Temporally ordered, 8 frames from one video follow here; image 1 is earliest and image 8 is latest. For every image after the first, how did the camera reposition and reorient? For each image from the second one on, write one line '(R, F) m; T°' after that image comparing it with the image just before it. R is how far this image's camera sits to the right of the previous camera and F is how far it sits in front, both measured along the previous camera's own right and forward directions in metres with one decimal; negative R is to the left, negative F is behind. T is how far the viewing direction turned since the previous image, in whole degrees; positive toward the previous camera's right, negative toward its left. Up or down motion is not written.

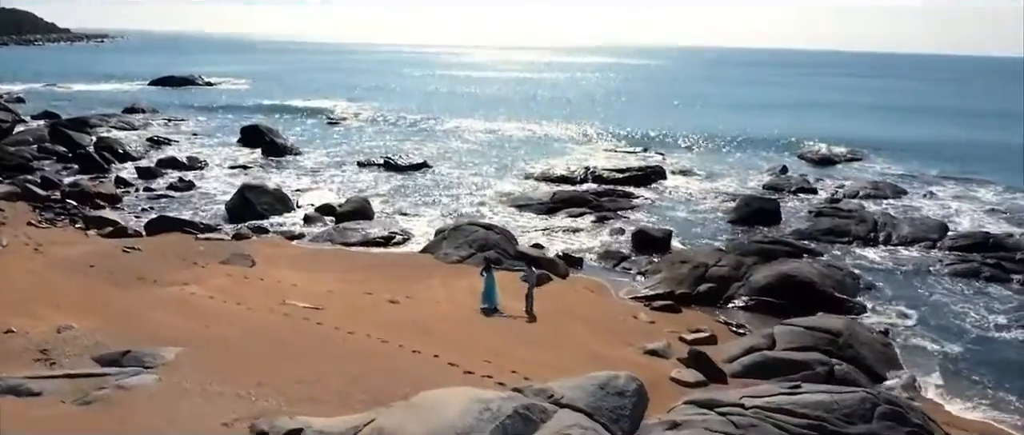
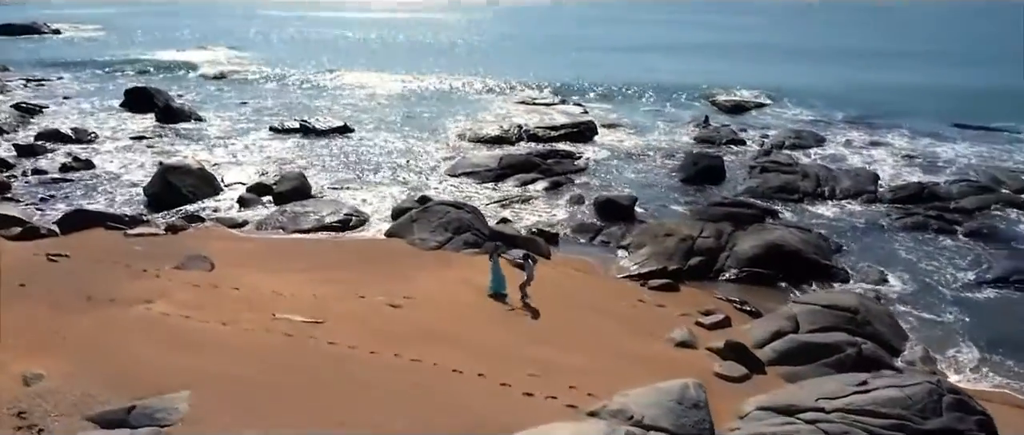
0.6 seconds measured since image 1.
(-2.3, +1.2) m; +10°
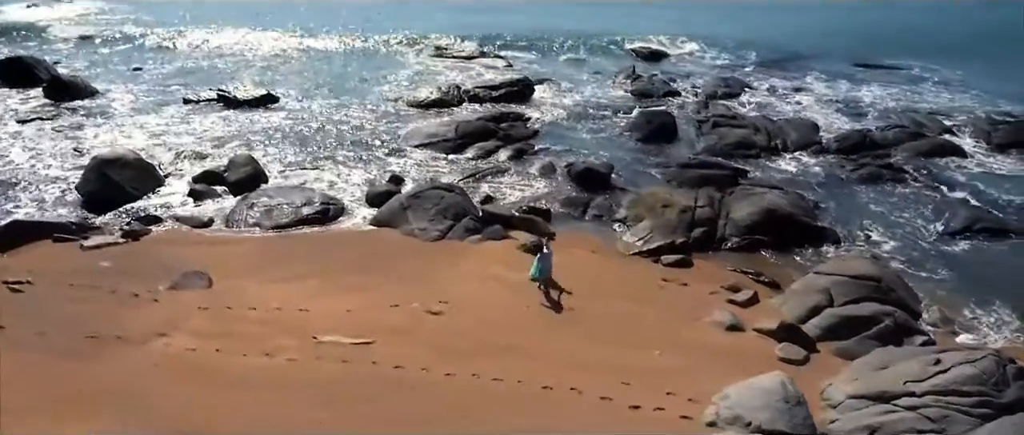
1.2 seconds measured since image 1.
(-2.8, +0.9) m; +10°
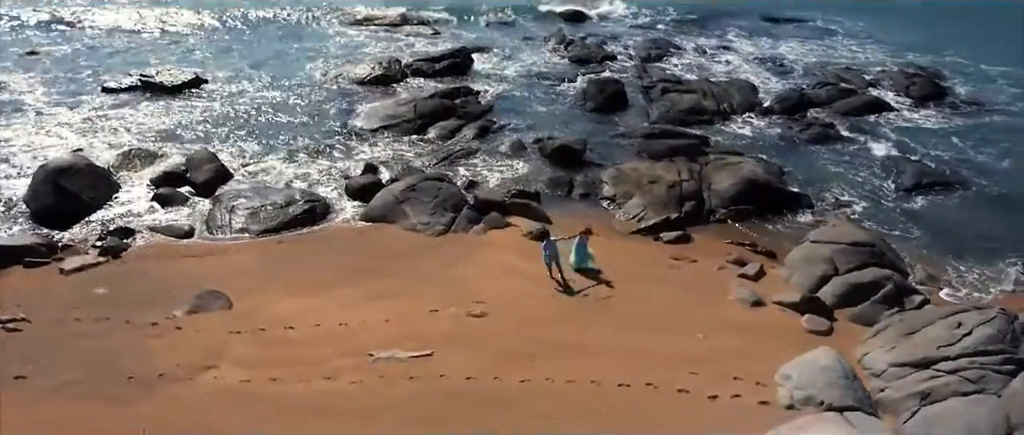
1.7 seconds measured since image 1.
(-2.4, +0.2) m; +8°
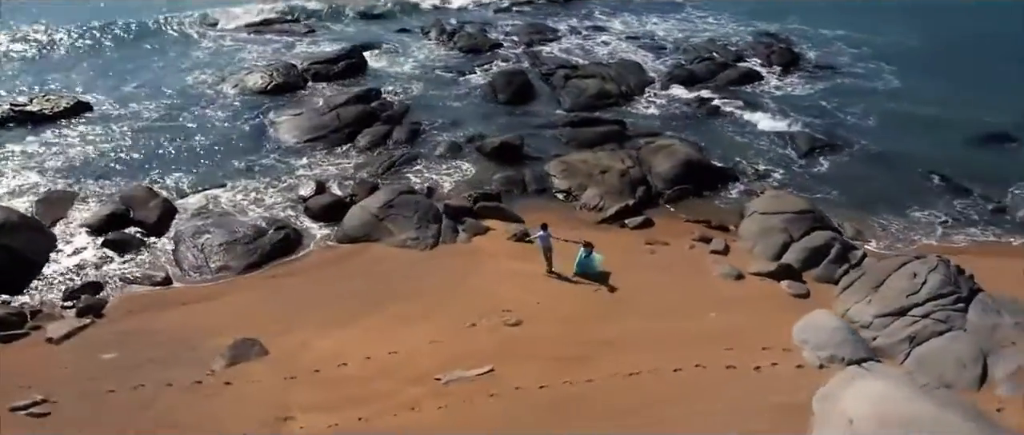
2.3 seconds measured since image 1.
(-3.2, -0.3) m; +13°
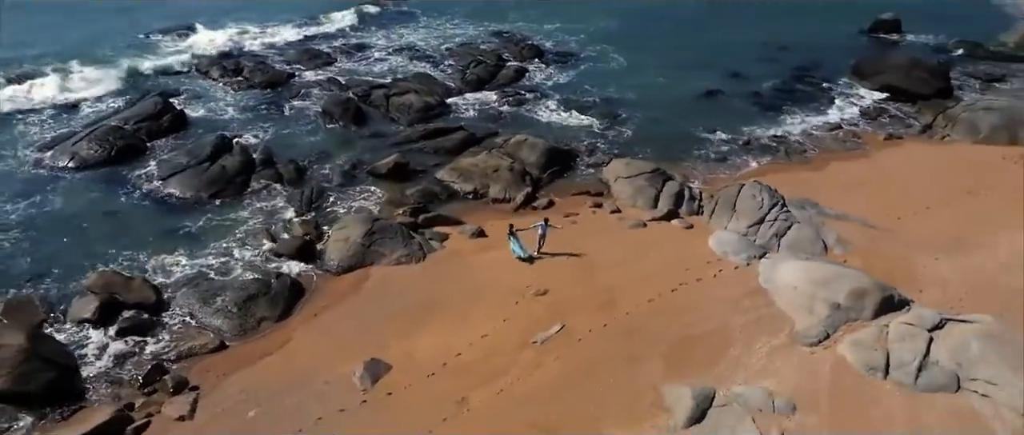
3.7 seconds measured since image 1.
(-7.5, -2.3) m; +25°
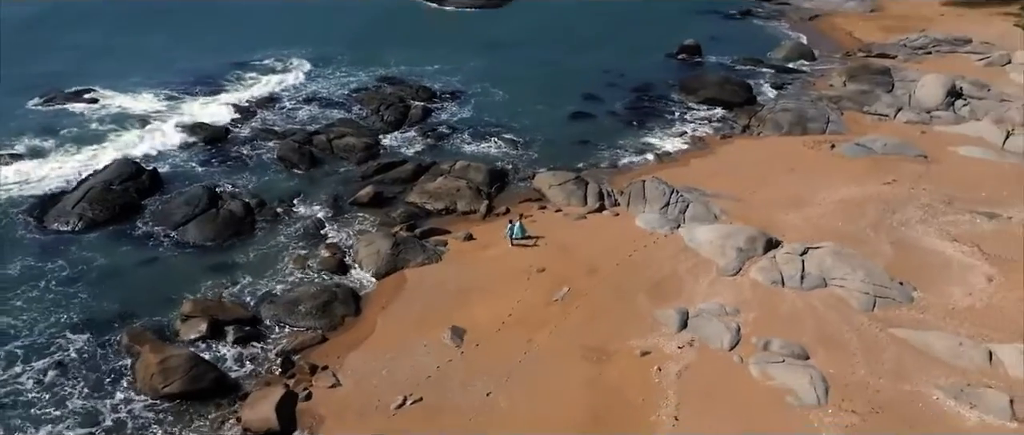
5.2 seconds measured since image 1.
(-5.9, -5.6) m; +14°
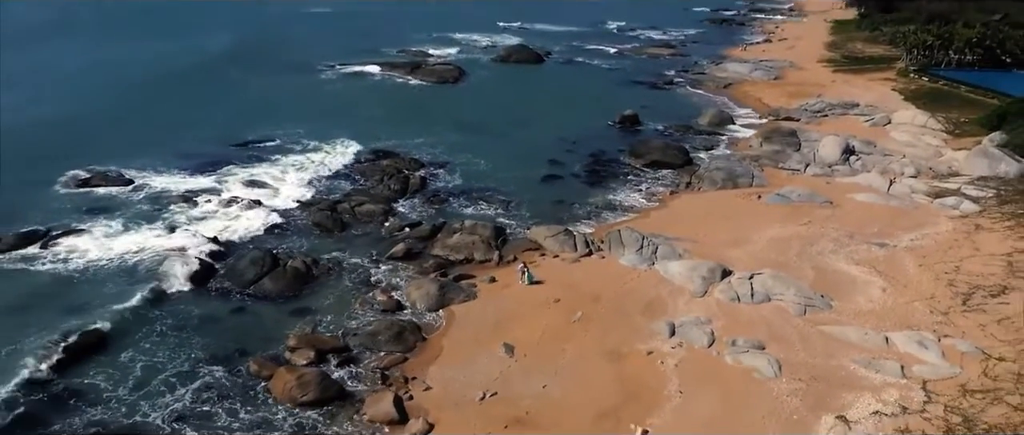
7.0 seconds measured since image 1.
(-3.9, -7.0) m; +6°
